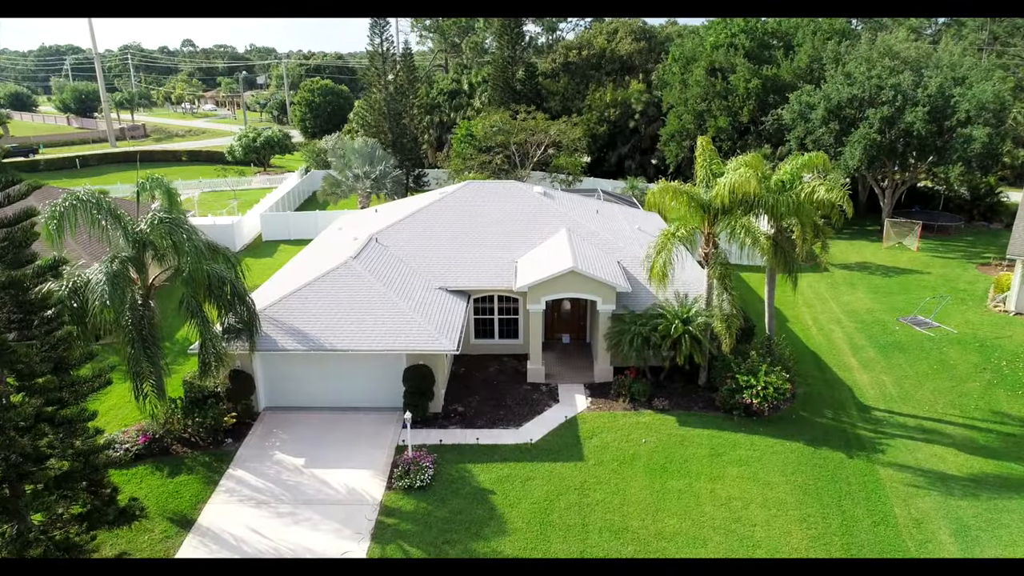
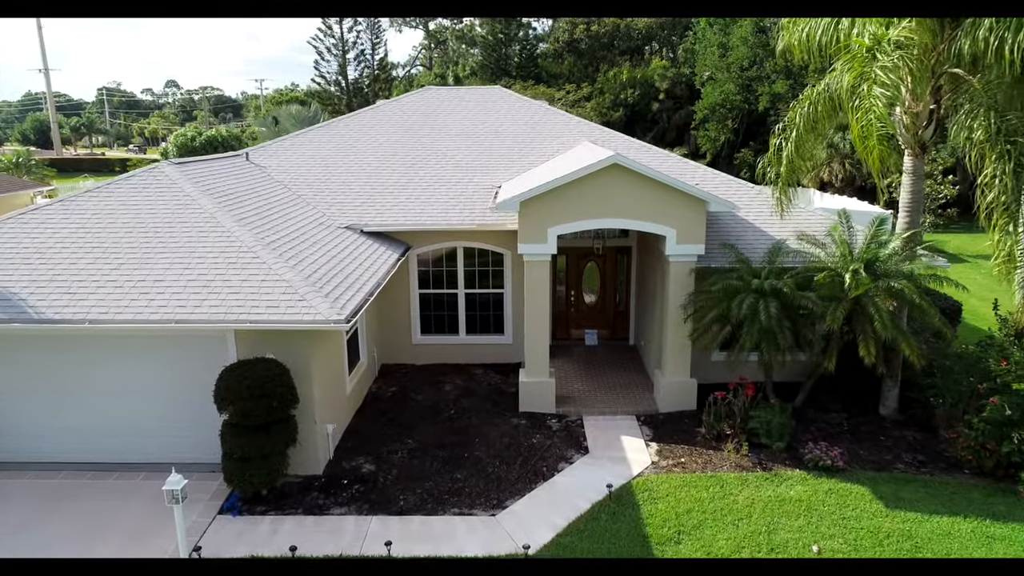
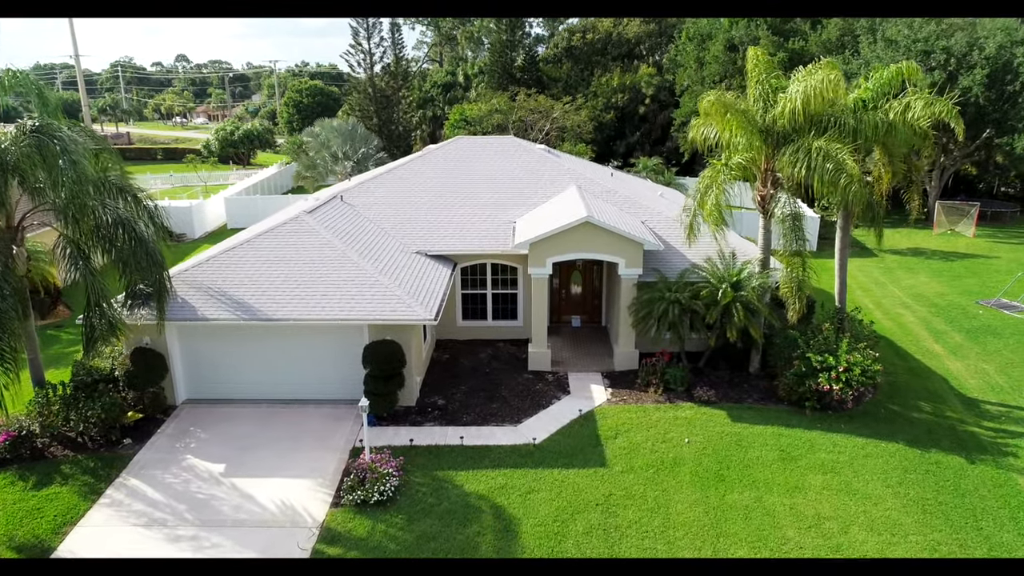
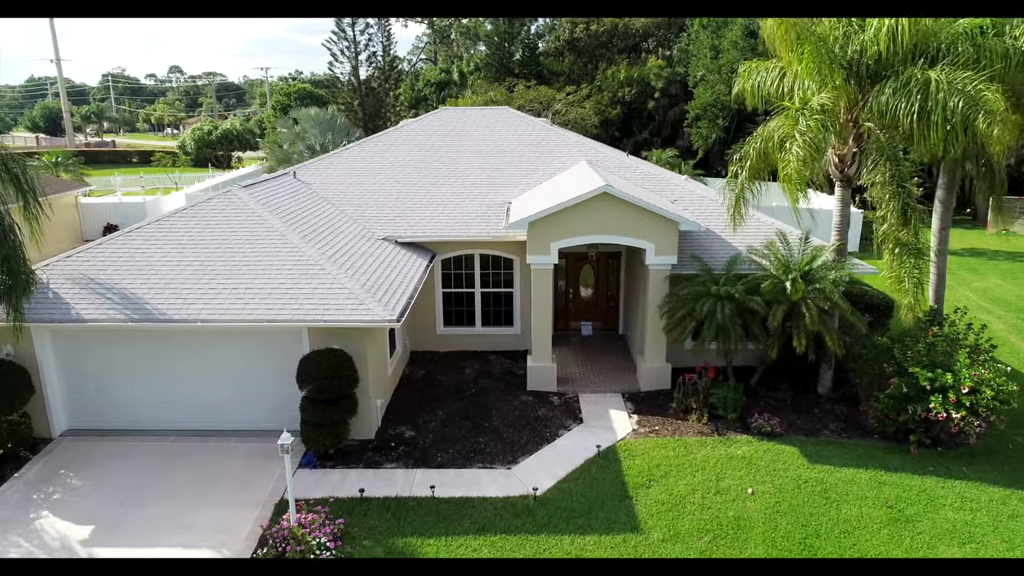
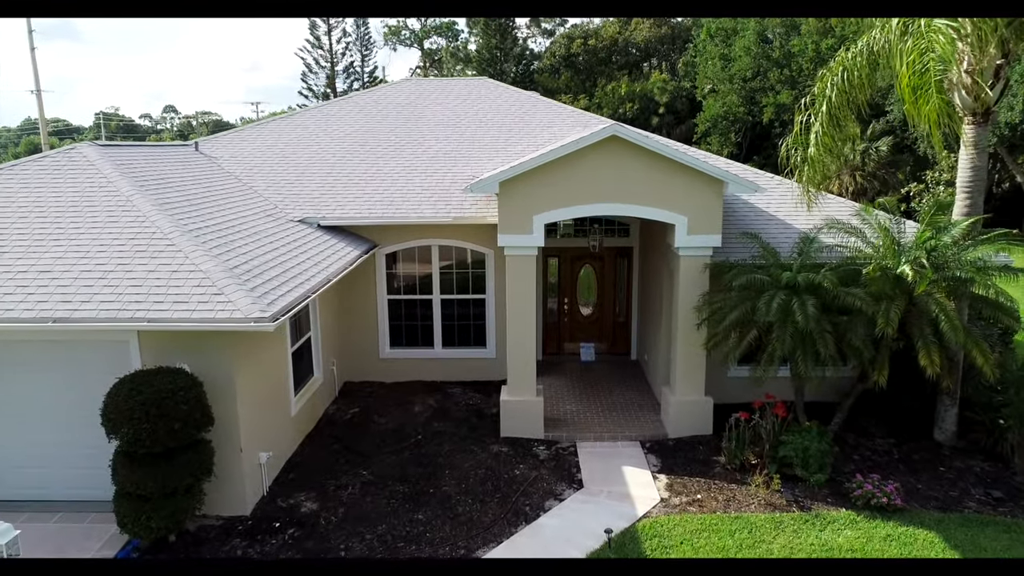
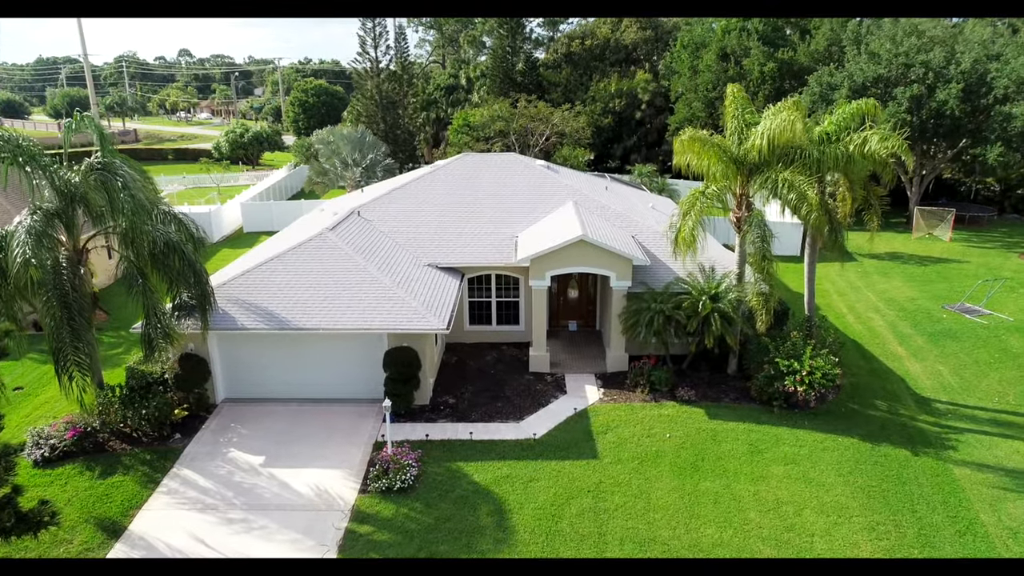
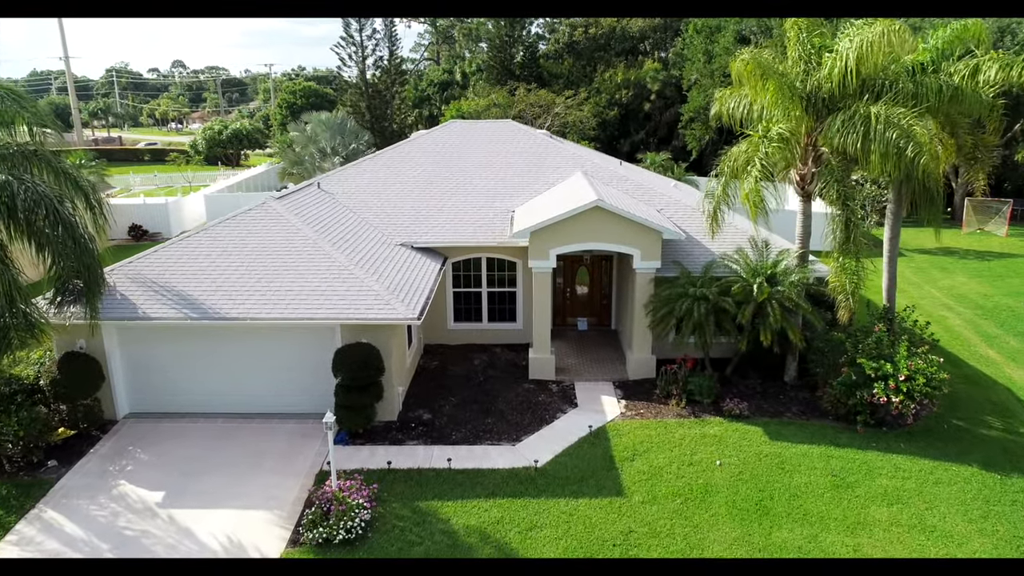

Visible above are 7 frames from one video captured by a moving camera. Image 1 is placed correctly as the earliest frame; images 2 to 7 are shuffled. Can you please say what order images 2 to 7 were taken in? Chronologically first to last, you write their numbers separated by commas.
6, 3, 7, 4, 2, 5
